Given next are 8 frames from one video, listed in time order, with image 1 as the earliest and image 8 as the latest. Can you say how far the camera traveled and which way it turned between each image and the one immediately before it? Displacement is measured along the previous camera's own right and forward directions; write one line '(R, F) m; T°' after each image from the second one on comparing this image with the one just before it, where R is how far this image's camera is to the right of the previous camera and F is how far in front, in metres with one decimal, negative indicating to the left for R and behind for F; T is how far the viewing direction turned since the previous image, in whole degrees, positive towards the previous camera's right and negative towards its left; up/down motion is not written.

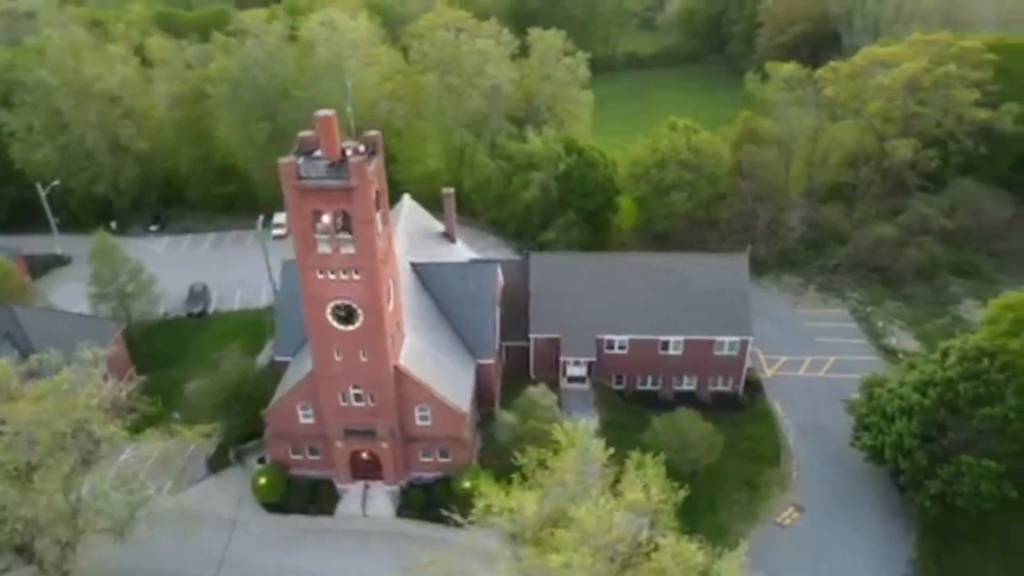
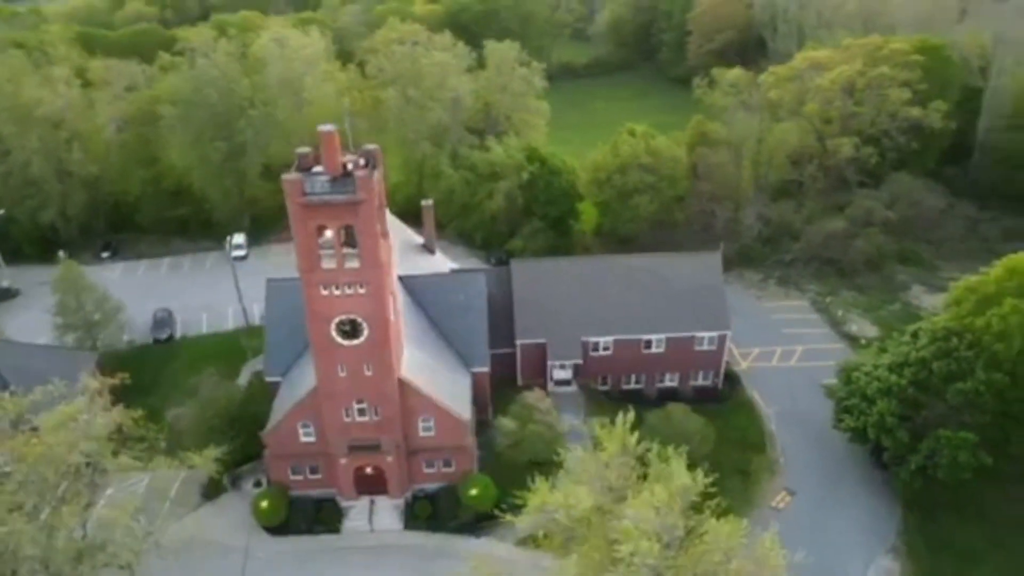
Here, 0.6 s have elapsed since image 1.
(-2.8, -0.4) m; +4°
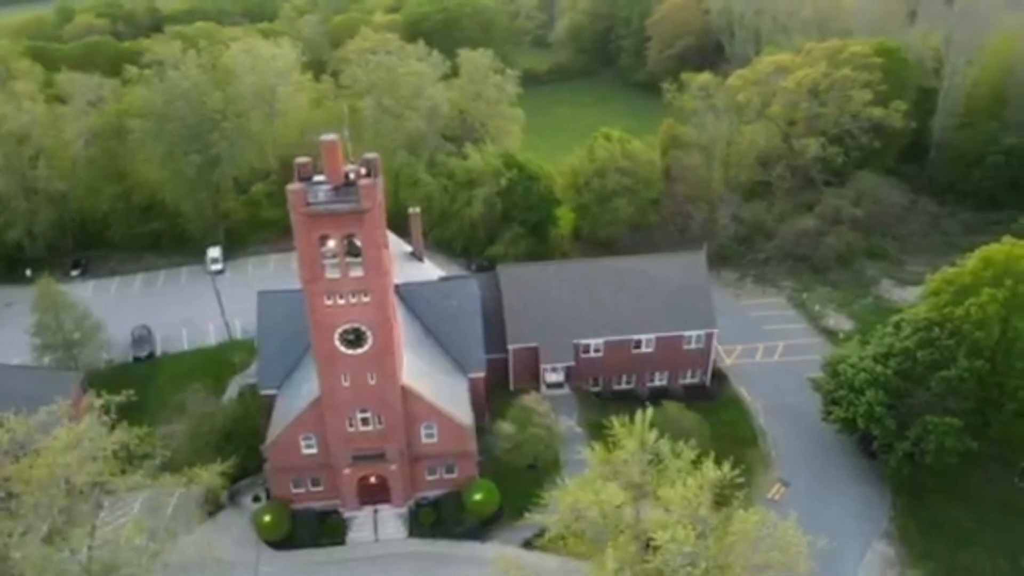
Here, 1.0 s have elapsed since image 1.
(-1.7, -0.3) m; +2°
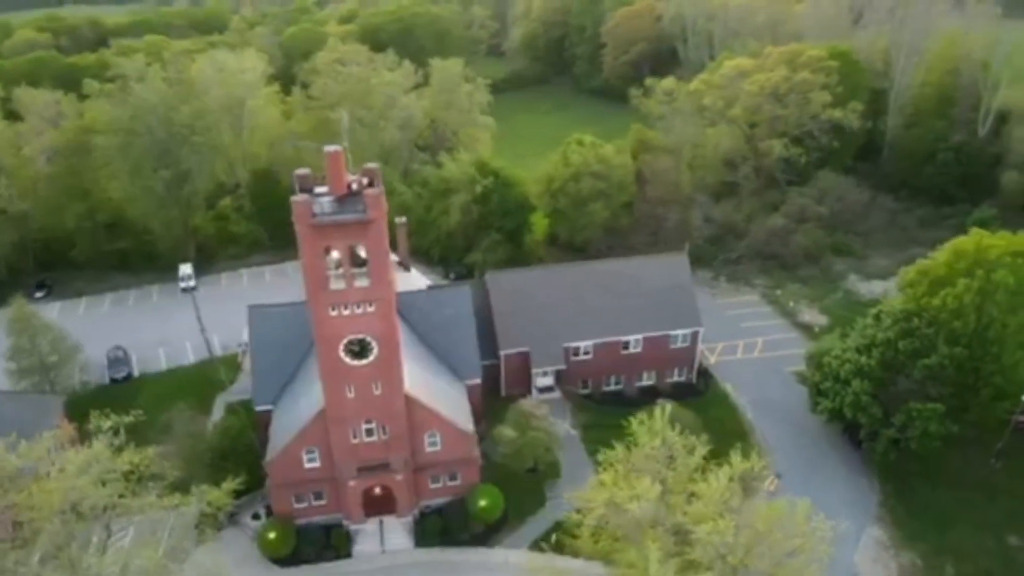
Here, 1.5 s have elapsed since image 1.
(-2.0, -0.4) m; +3°
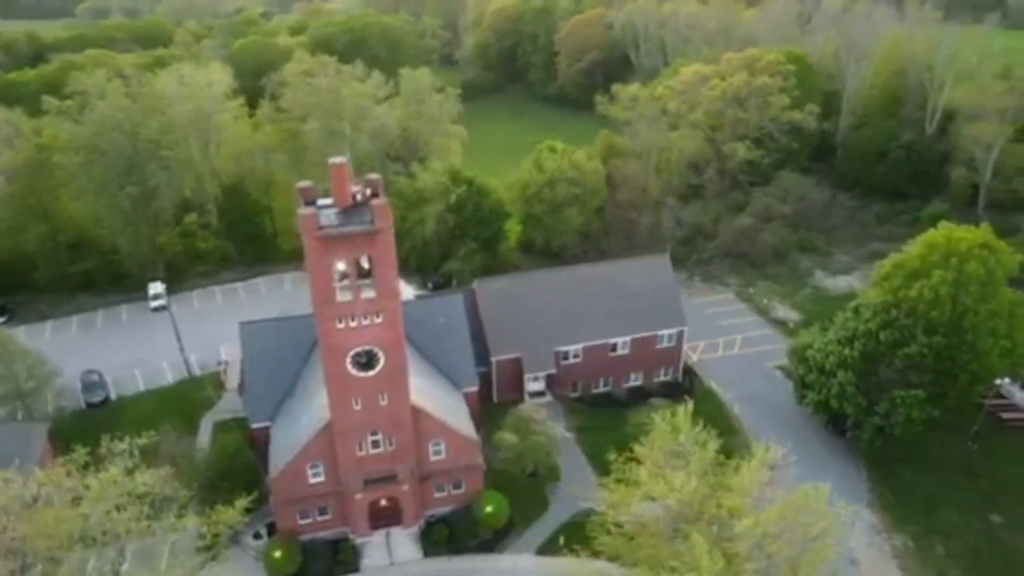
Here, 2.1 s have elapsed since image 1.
(-2.2, -0.5) m; +3°
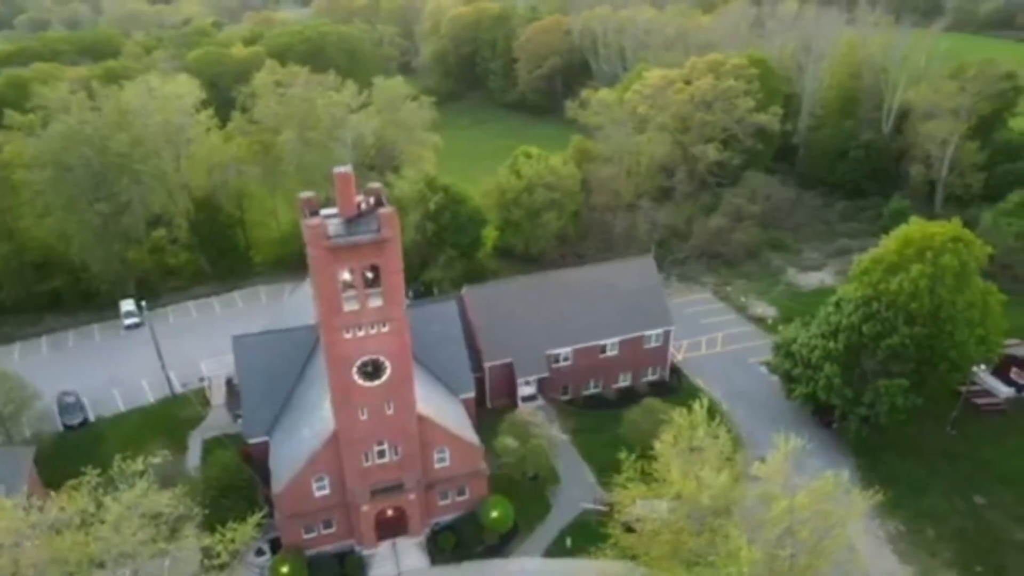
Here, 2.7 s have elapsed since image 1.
(-1.9, -0.4) m; +2°
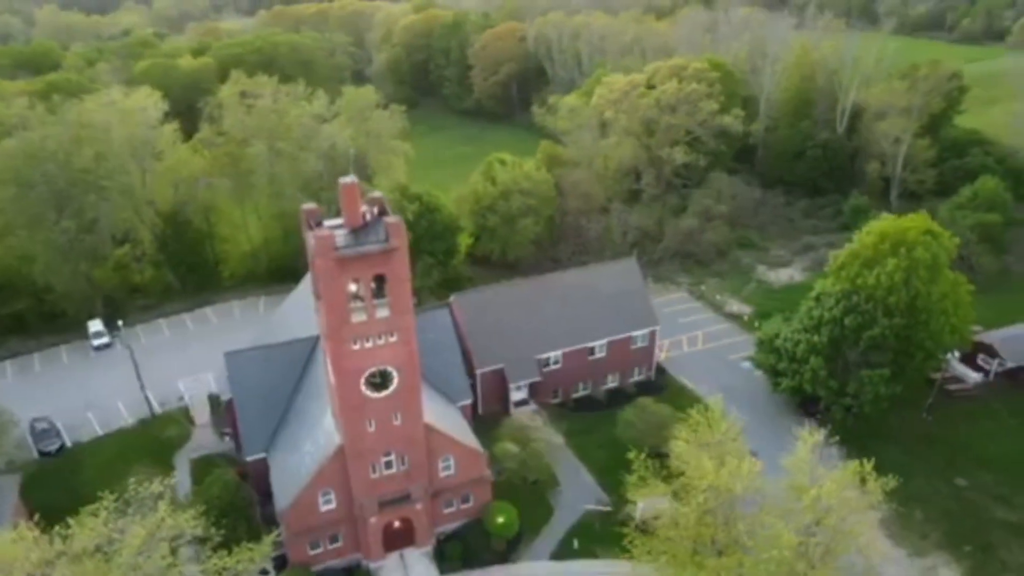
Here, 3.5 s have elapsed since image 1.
(-2.1, -0.5) m; +3°
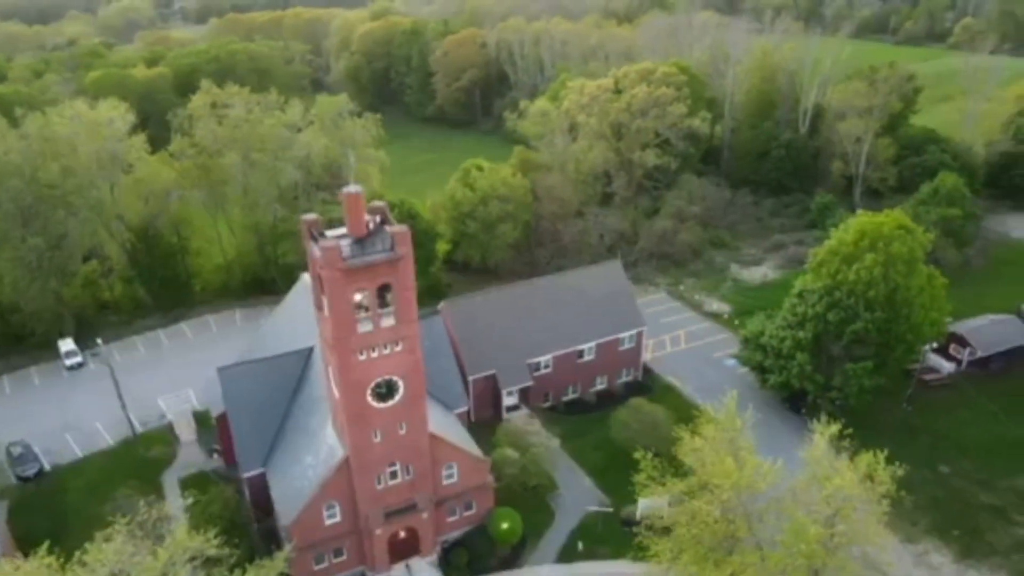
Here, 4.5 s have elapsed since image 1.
(-1.8, -0.4) m; +2°
